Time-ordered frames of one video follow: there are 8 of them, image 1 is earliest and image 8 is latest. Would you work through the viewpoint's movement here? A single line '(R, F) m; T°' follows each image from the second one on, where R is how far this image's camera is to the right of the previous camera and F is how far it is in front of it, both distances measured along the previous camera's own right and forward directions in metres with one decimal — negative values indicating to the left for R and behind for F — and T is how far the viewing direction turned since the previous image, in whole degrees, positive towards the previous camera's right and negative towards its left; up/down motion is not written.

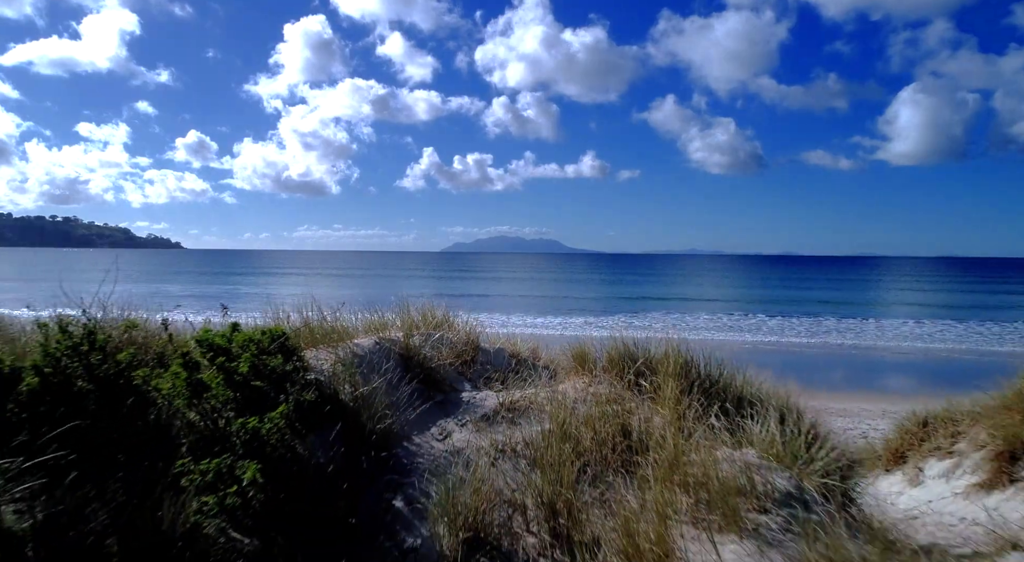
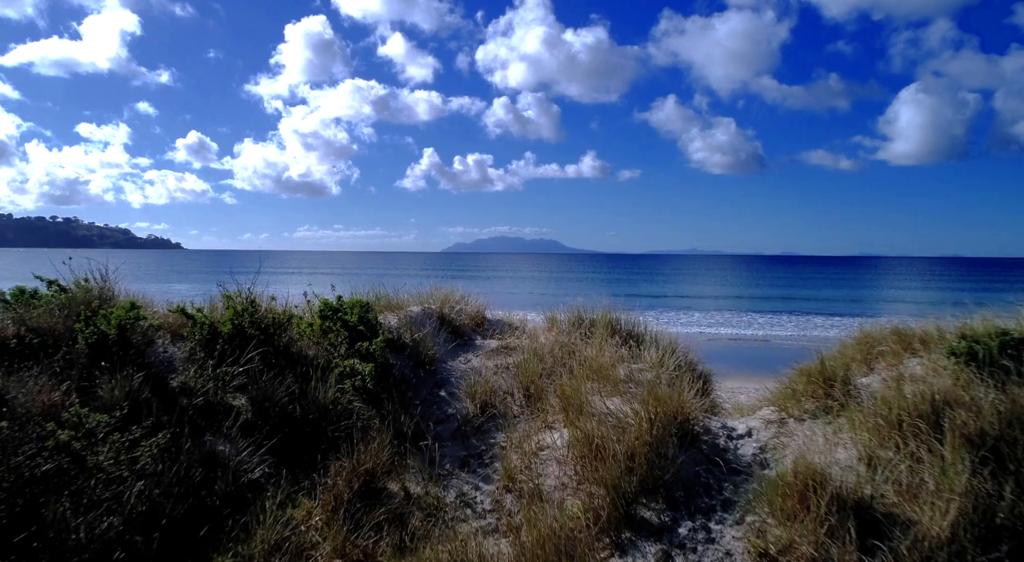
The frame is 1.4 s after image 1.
(0.0, -1.8) m; 0°
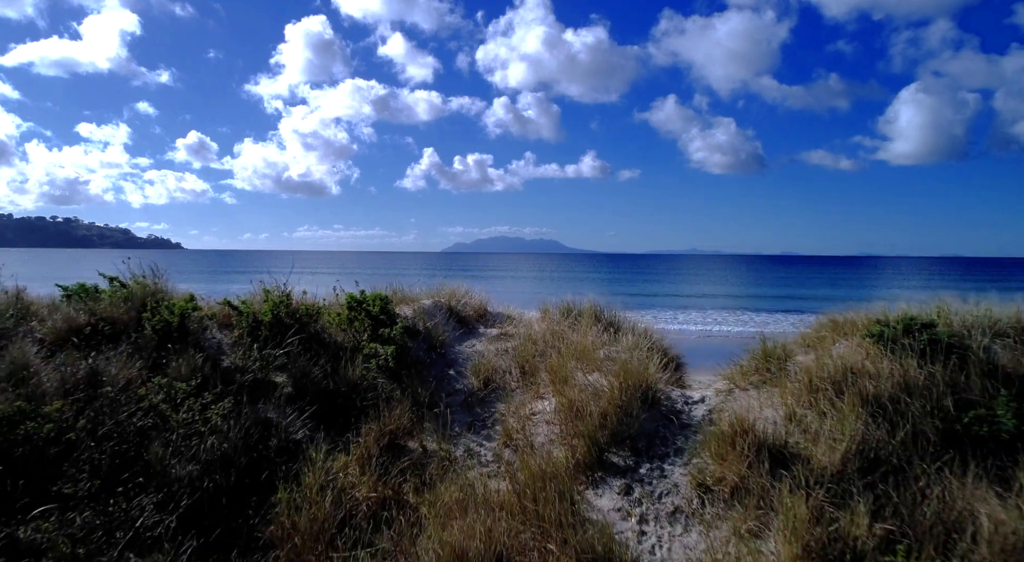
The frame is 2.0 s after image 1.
(0.0, -0.8) m; 0°
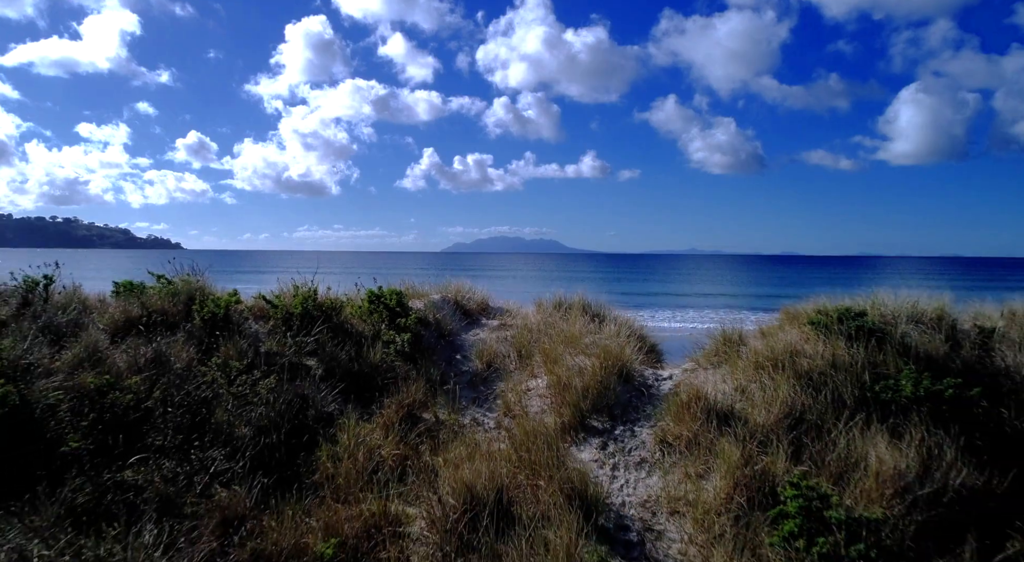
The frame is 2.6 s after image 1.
(-0.7, +2.3) m; 0°
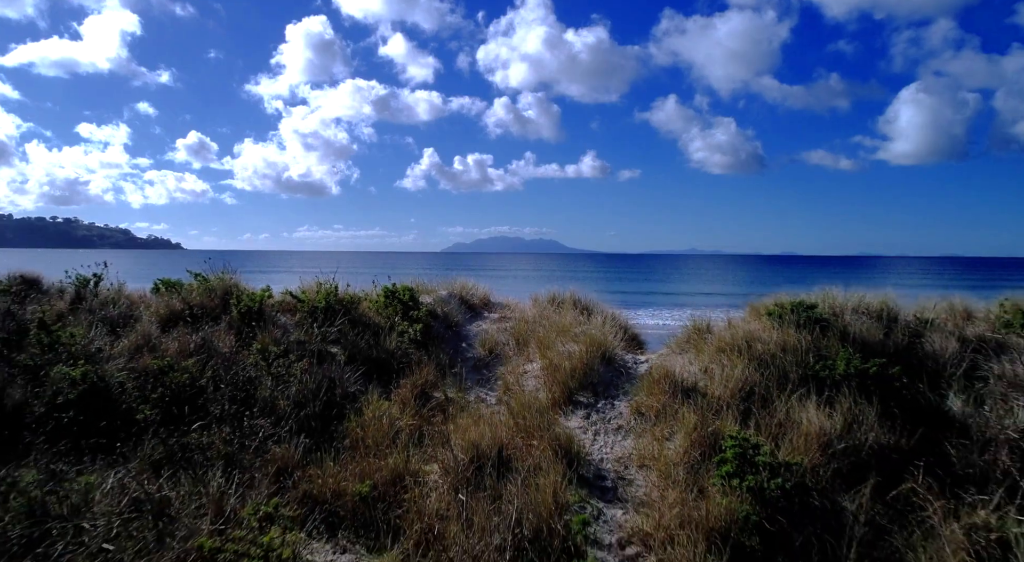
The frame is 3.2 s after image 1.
(-0.1, -0.8) m; 0°
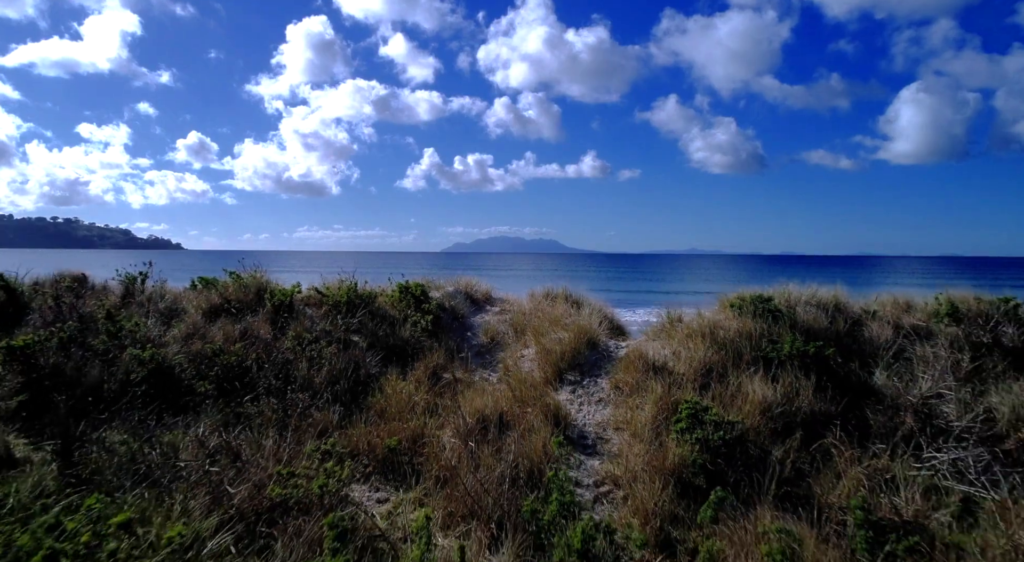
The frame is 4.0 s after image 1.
(-0.3, -0.4) m; 0°
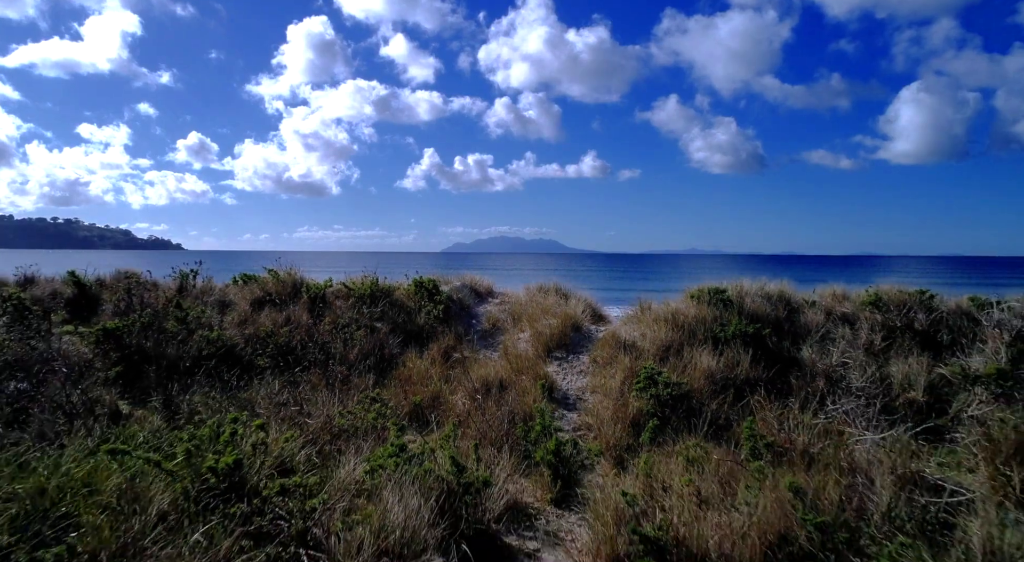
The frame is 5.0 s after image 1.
(-0.4, +0.1) m; 0°
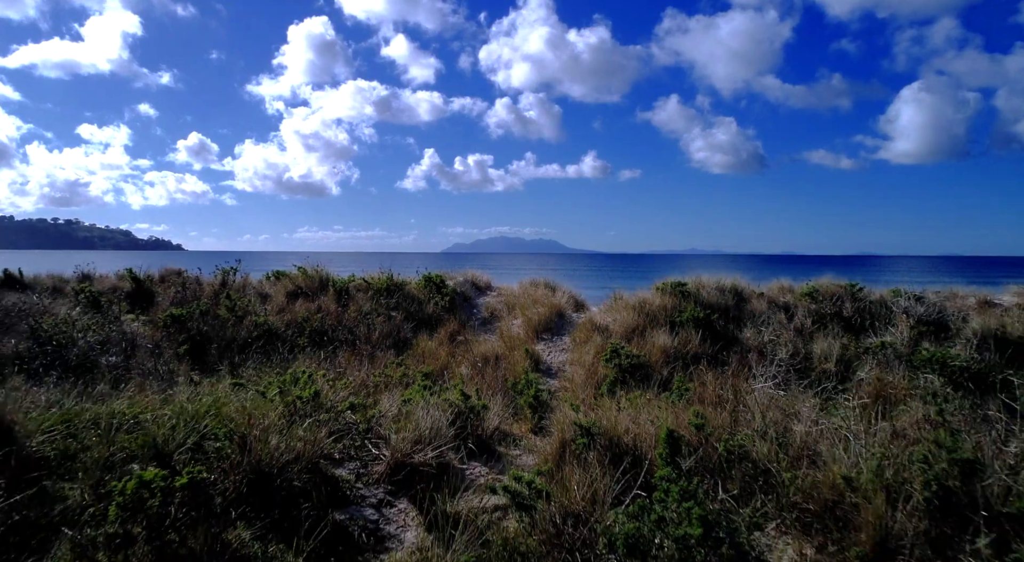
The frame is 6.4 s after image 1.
(-0.6, -1.0) m; 0°
